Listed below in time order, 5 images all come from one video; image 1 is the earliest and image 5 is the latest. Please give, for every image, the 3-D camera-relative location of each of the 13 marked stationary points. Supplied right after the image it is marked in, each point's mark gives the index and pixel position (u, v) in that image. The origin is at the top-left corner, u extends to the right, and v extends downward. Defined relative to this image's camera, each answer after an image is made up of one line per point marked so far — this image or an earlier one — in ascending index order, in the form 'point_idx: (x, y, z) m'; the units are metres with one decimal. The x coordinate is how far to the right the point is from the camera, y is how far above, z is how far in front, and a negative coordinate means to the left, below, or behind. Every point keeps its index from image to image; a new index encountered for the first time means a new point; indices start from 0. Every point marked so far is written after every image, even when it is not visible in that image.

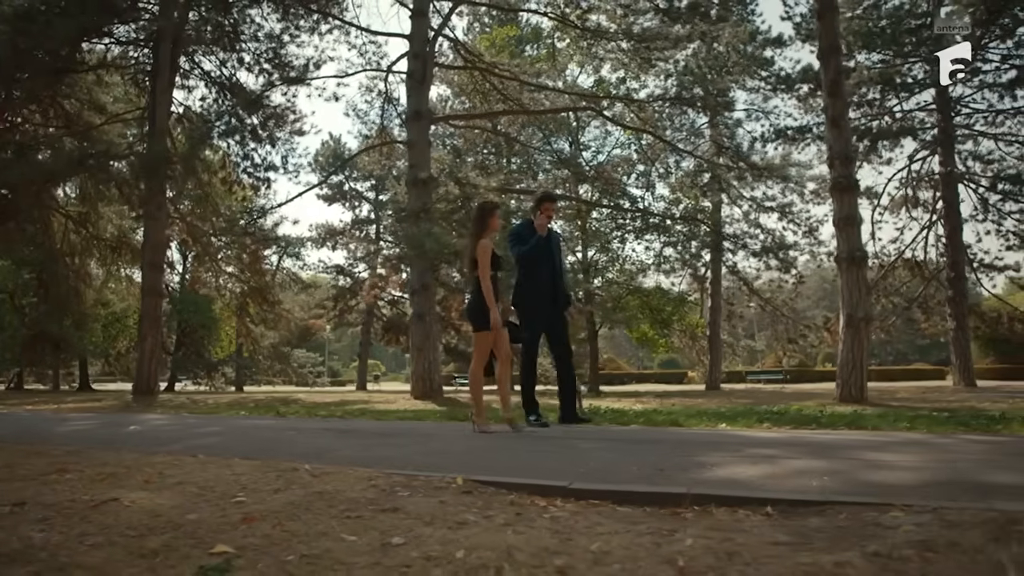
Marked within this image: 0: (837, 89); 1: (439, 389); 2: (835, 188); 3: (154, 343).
0: (+4.1, +2.6, +12.7) m
1: (-1.3, -1.6, +15.6) m
2: (+4.0, +1.3, +12.6) m
3: (-7.0, -1.1, +19.1) m
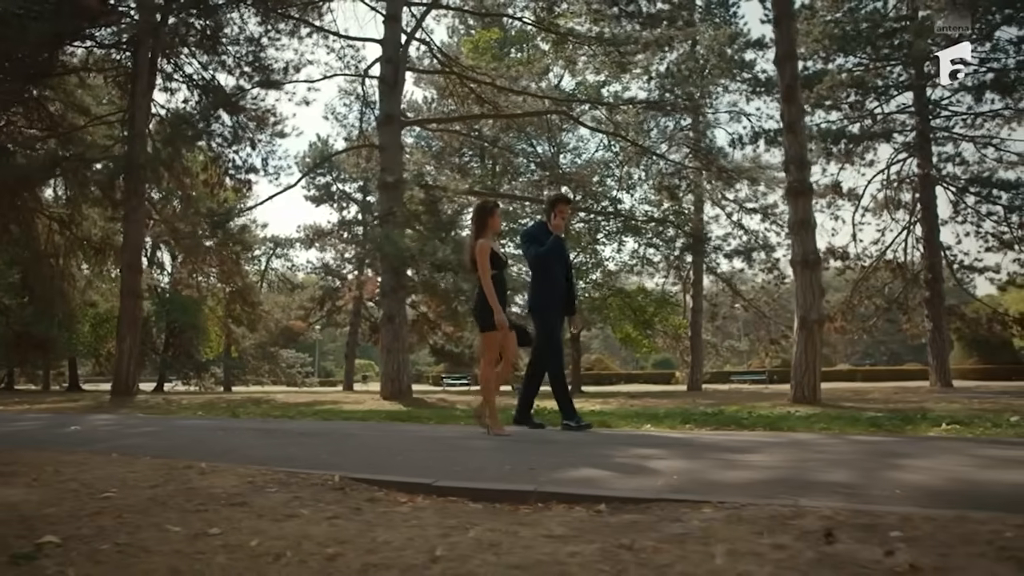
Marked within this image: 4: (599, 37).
0: (+3.6, +2.5, +12.9) m
1: (-1.7, -1.6, +15.8) m
2: (+3.6, +1.3, +12.8) m
3: (-7.5, -1.1, +19.3) m
4: (+1.5, +4.6, +17.9) m
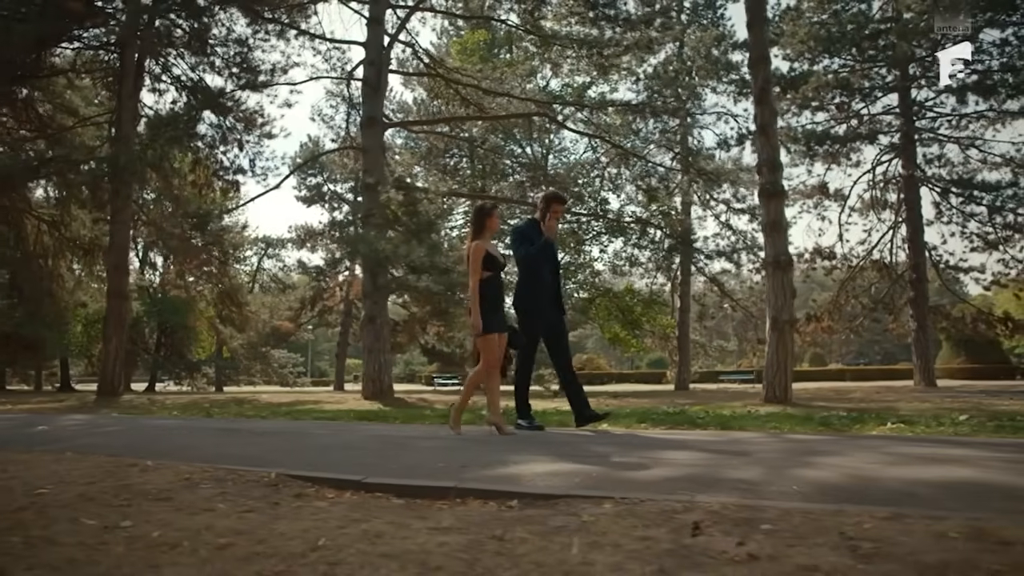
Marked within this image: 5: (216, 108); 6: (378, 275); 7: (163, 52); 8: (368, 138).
0: (+3.3, +2.5, +13.0) m
1: (-2.0, -1.6, +16.0) m
2: (+3.3, +1.2, +12.9) m
3: (-7.8, -1.1, +19.4) m
4: (+1.2, +4.6, +18.0) m
5: (-5.7, +3.5, +18.8) m
6: (-2.0, +0.2, +14.7) m
7: (-6.6, +4.5, +18.6) m
8: (-2.3, +2.4, +15.8) m
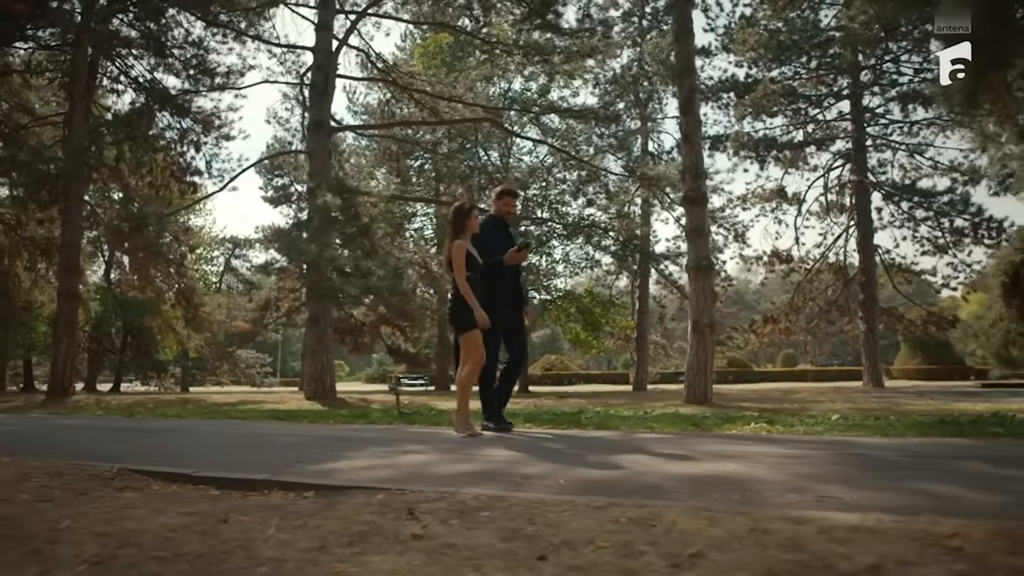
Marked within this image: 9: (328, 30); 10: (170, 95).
0: (+2.5, +2.5, +13.4) m
1: (-3.0, -1.7, +16.2) m
2: (+2.4, +1.2, +13.3) m
3: (-8.8, -1.1, +19.5) m
4: (+0.3, +4.6, +18.3) m
5: (-6.6, +3.4, +19.0) m
6: (-2.9, +0.2, +14.9) m
7: (-7.6, +4.5, +18.8) m
8: (-3.2, +2.4, +16.1) m
9: (-3.1, +4.3, +16.4) m
10: (-6.6, +3.7, +18.9) m
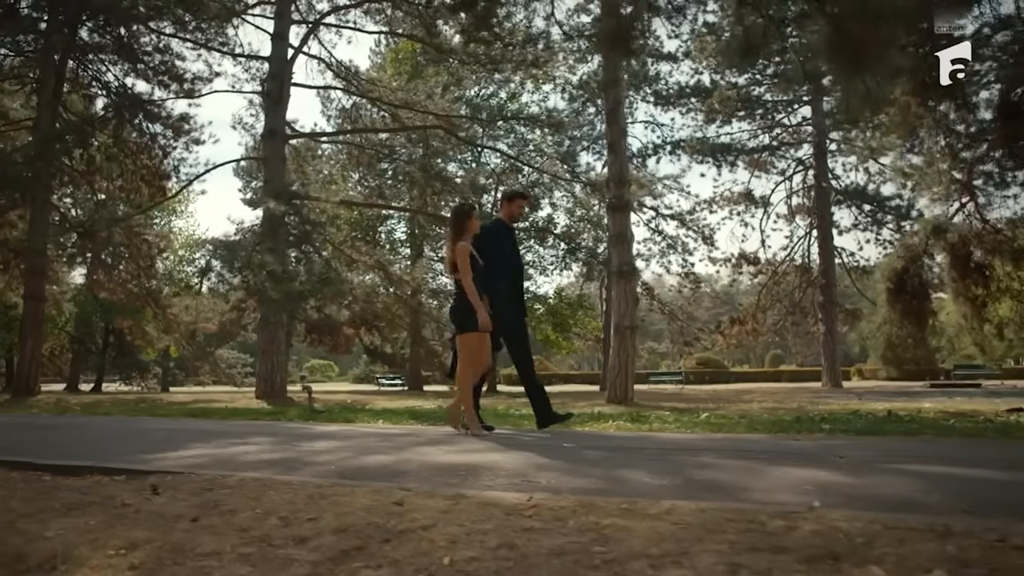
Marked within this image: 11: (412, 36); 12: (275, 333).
0: (+1.6, +2.4, +13.9) m
1: (-3.8, -1.7, +16.7) m
2: (+1.6, +1.1, +13.8) m
3: (-9.7, -1.2, +20.0) m
4: (-0.6, +4.5, +18.8) m
5: (-7.5, +3.4, +19.4) m
6: (-3.8, +0.1, +15.4) m
7: (-8.4, +4.5, +19.2) m
8: (-4.1, +2.4, +16.5) m
9: (-3.9, +4.3, +16.9) m
10: (-7.5, +3.7, +19.4) m
11: (-2.0, +5.0, +19.4) m
12: (-3.9, -0.7, +16.5) m
